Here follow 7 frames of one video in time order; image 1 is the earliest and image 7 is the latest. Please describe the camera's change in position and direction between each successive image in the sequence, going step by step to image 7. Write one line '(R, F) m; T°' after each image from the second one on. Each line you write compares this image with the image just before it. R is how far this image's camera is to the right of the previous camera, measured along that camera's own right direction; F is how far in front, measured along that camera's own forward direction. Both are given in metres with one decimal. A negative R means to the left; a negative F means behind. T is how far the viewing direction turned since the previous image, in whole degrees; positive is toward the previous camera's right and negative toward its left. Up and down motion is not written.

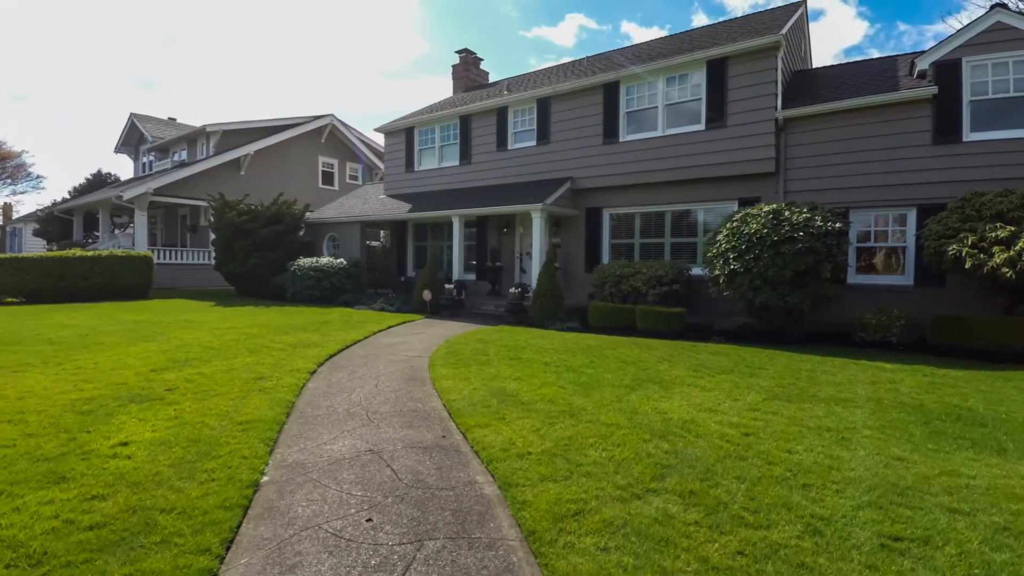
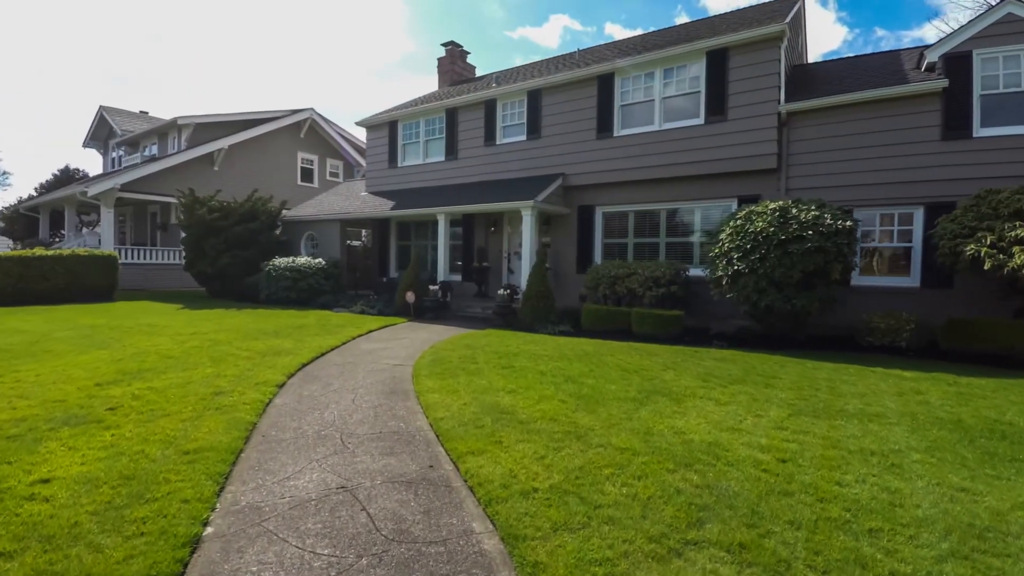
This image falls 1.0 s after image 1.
(-0.1, +0.6) m; +2°
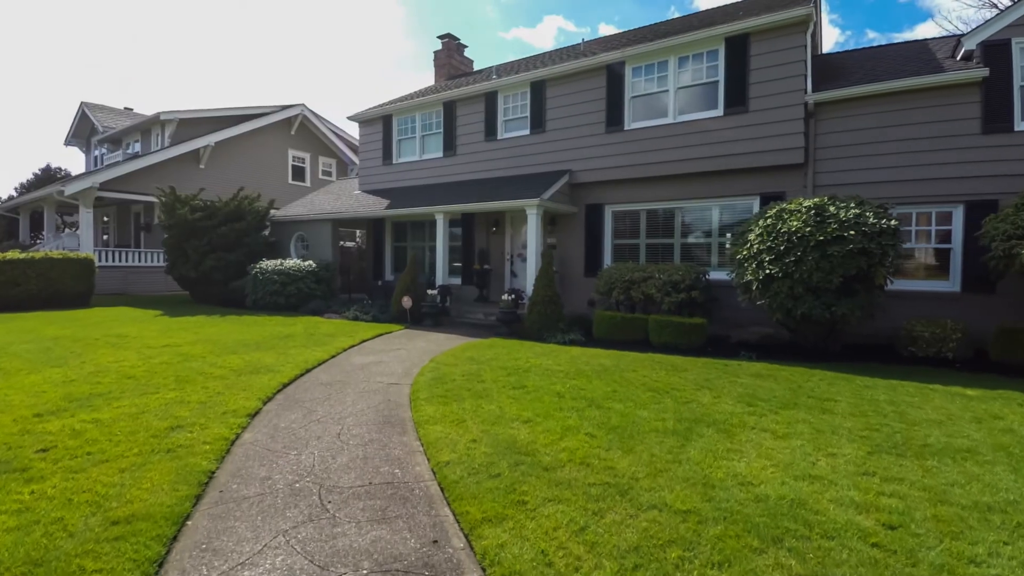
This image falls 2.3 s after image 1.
(-0.2, +0.8) m; 0°
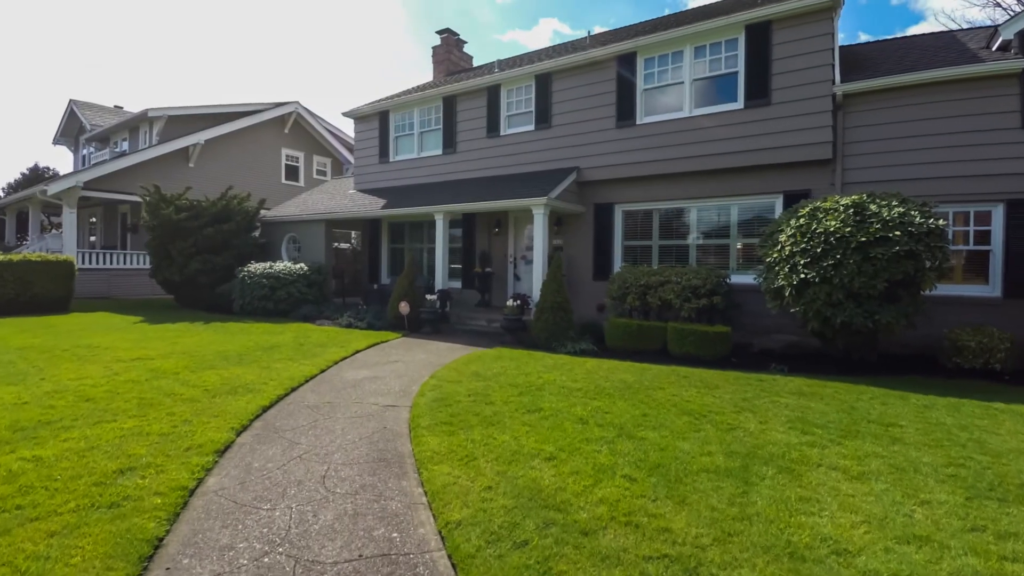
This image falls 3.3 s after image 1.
(-0.2, +0.7) m; 0°
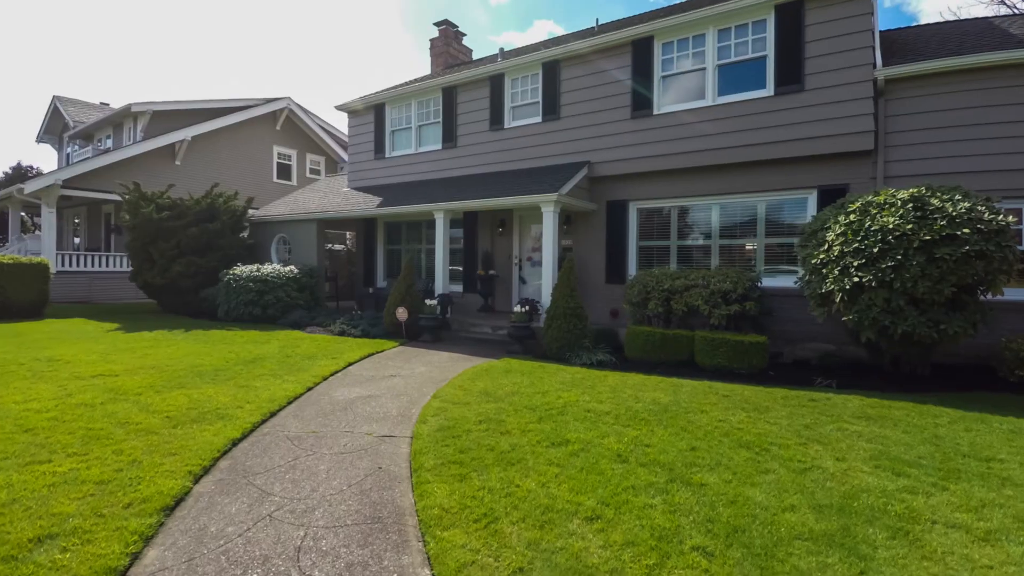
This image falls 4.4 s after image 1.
(-0.2, +0.8) m; 0°
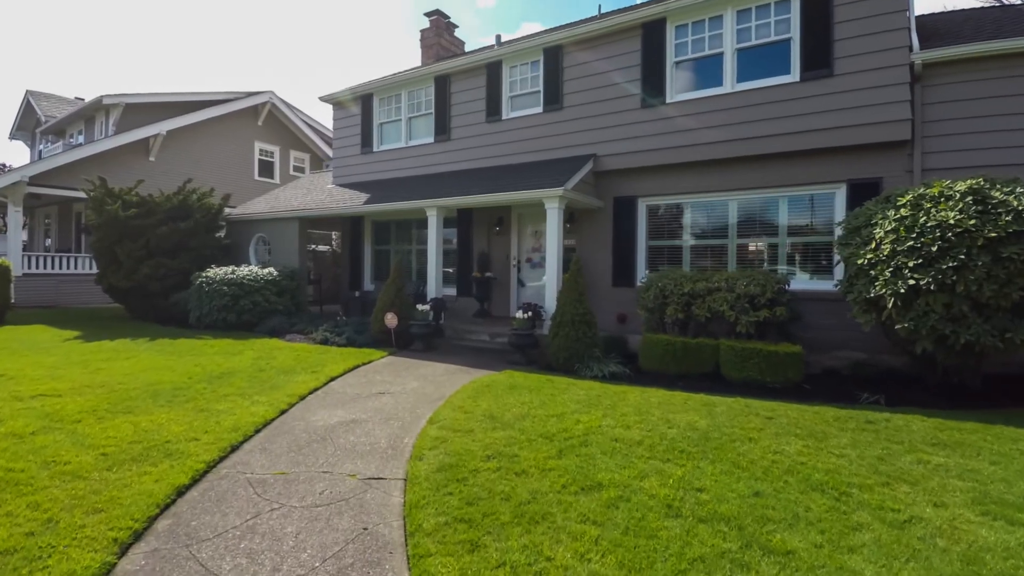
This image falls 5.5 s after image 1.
(-0.2, +0.8) m; +1°
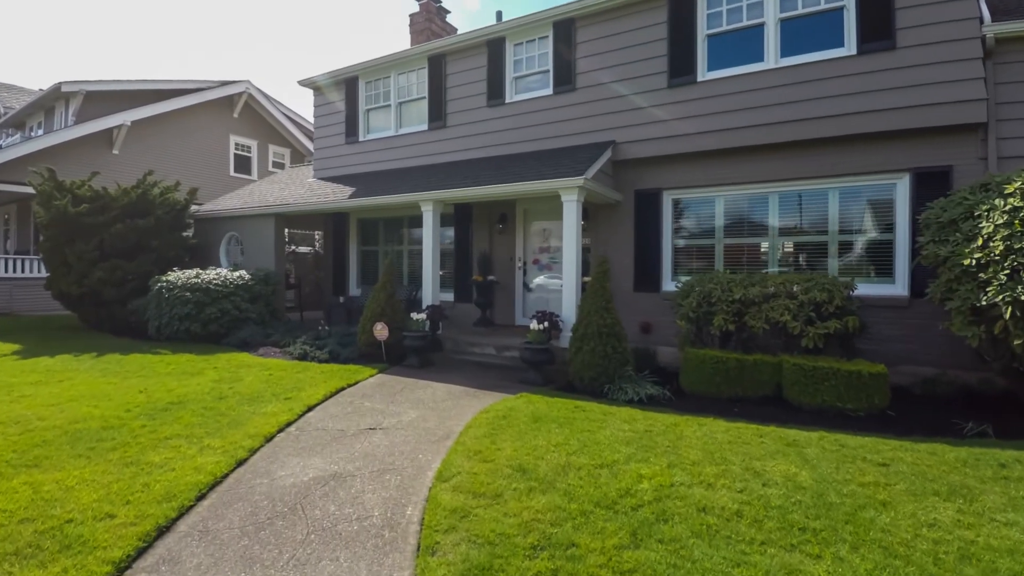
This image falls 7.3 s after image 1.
(-0.3, +1.1) m; +2°
